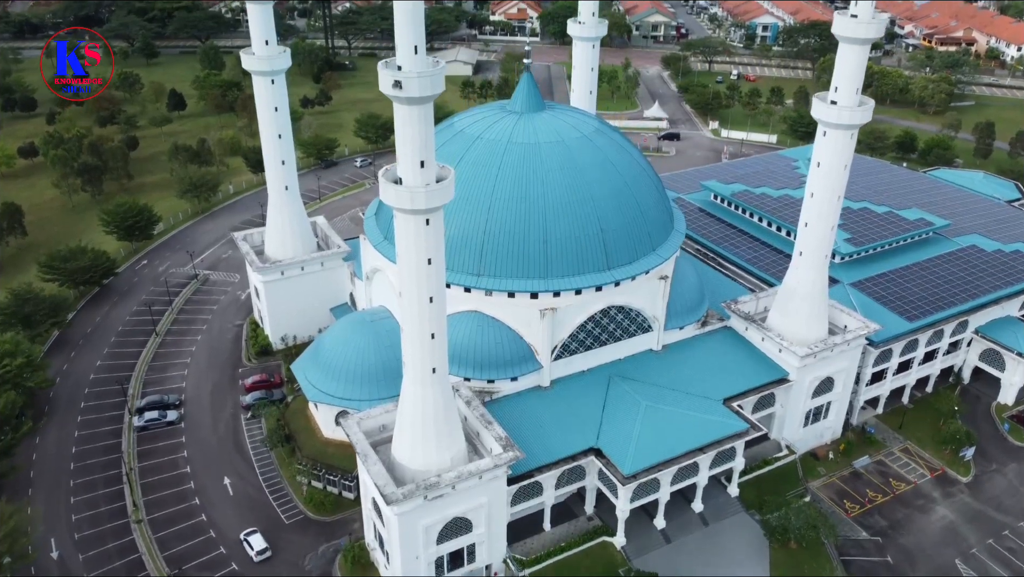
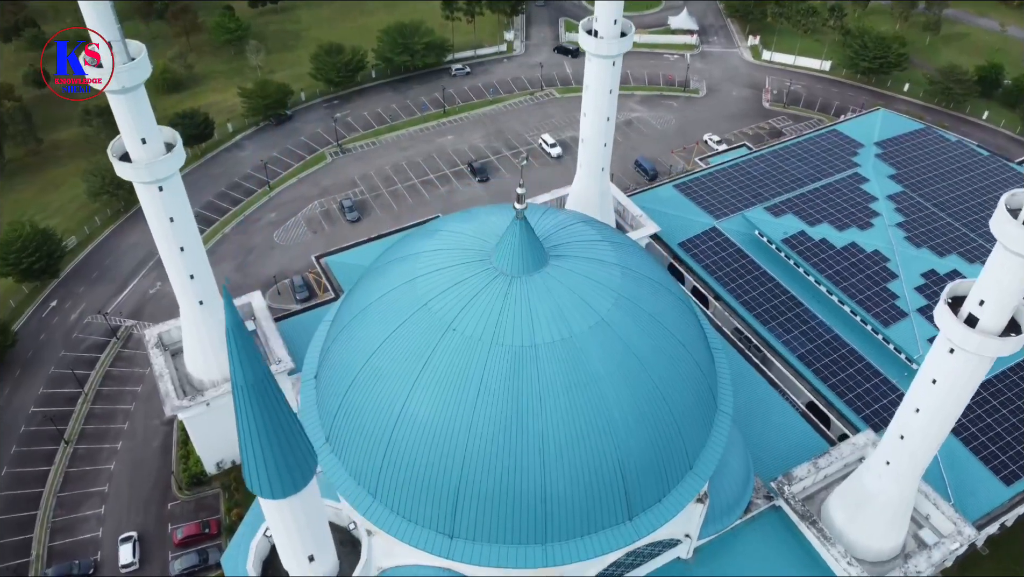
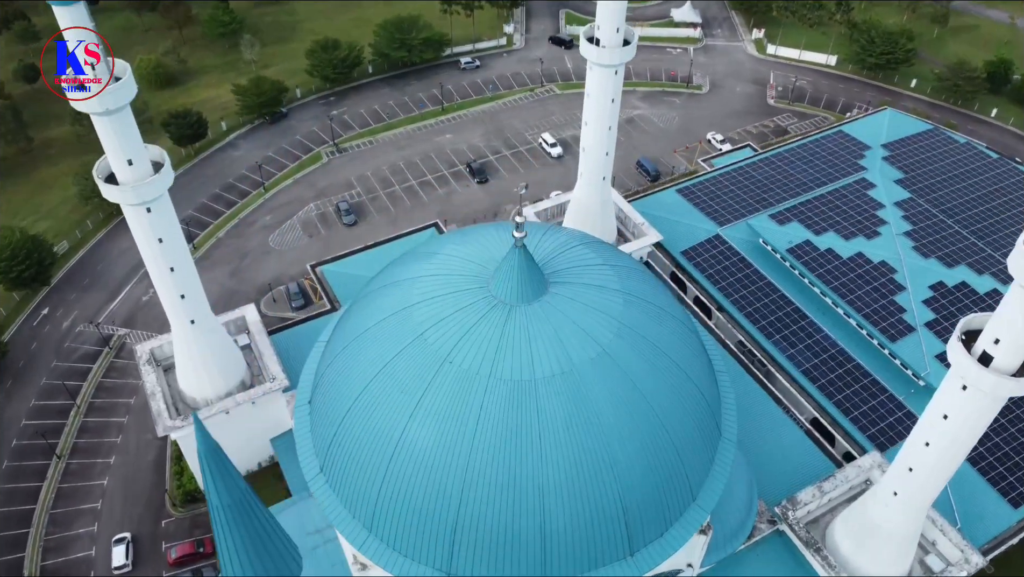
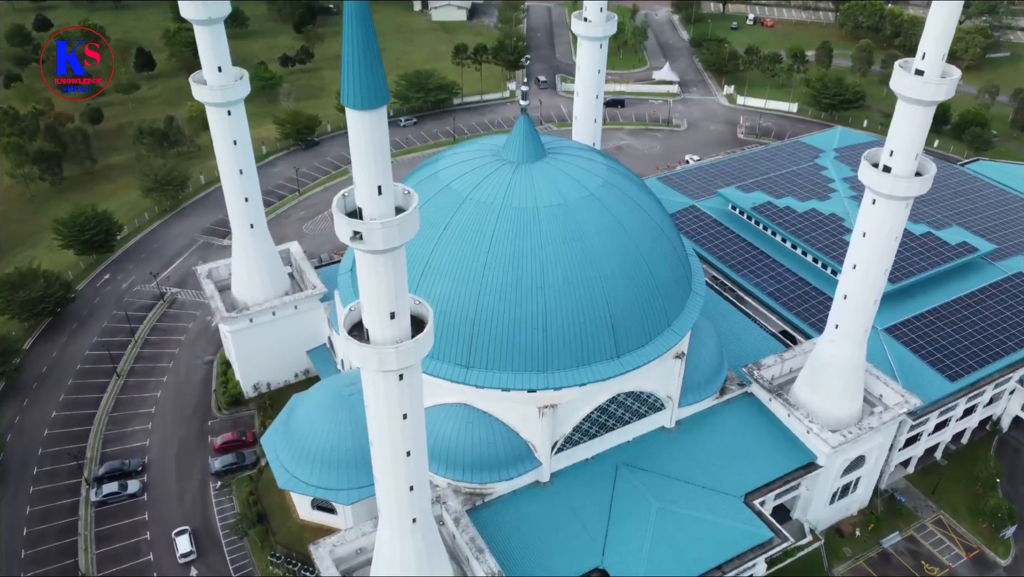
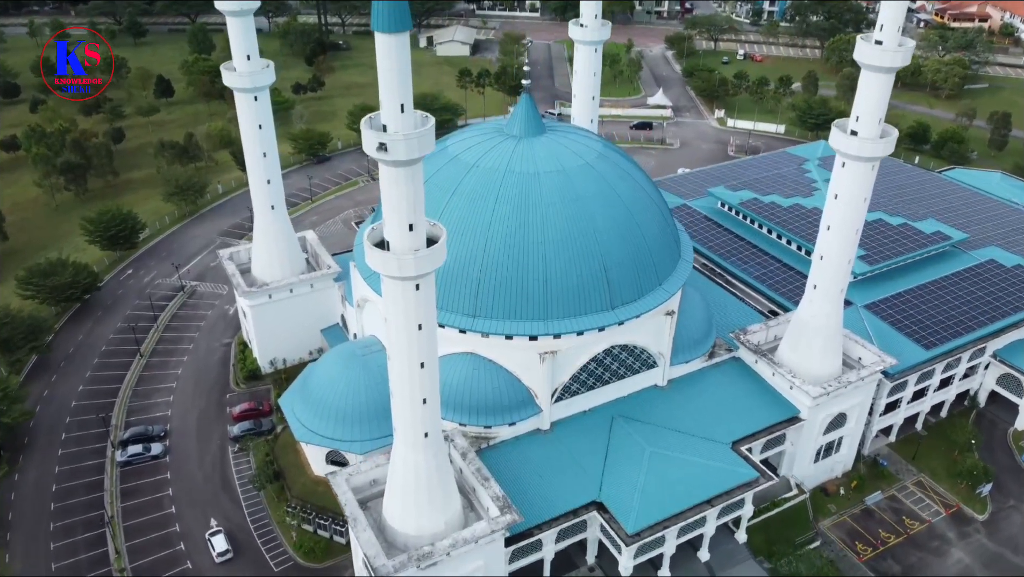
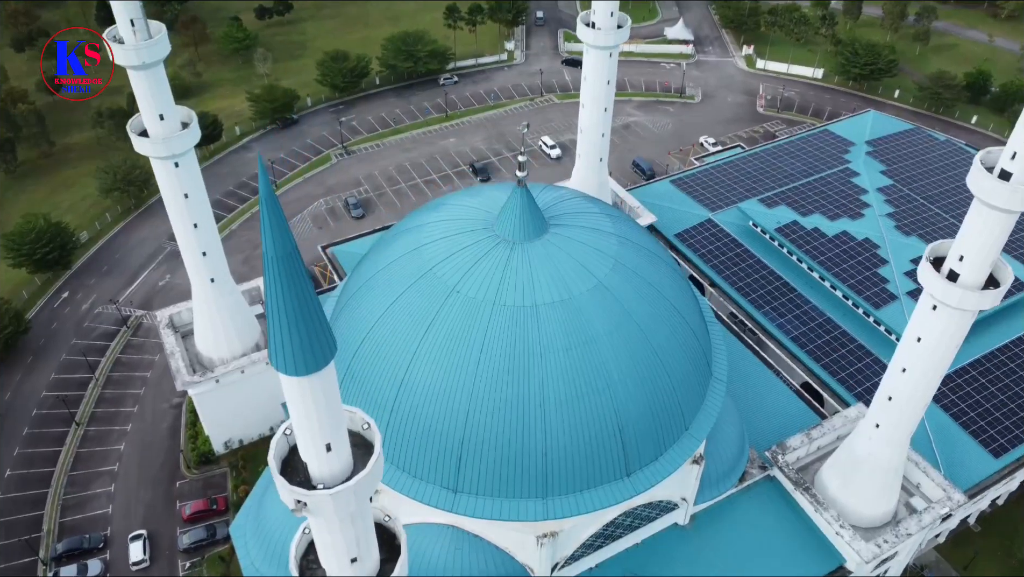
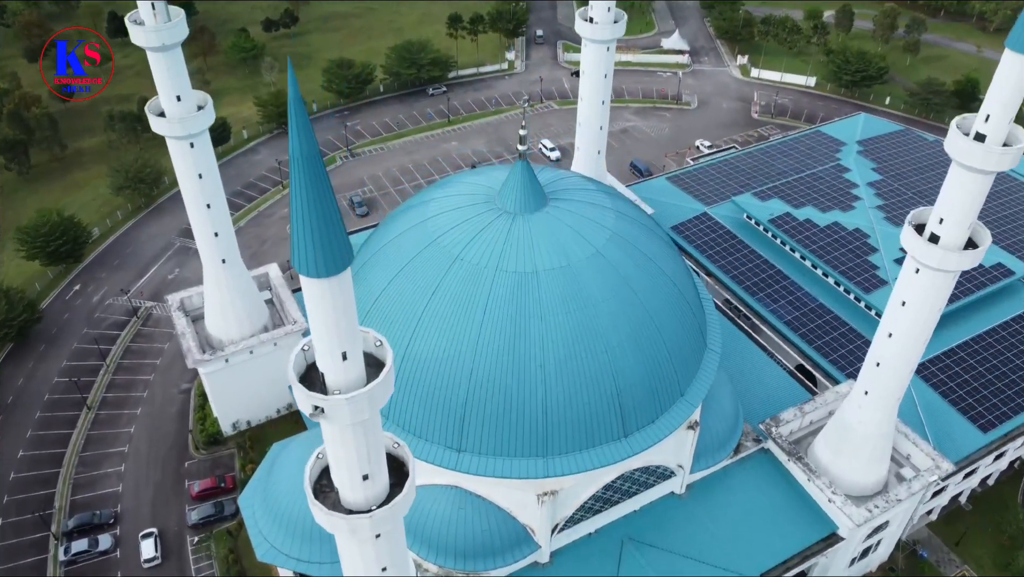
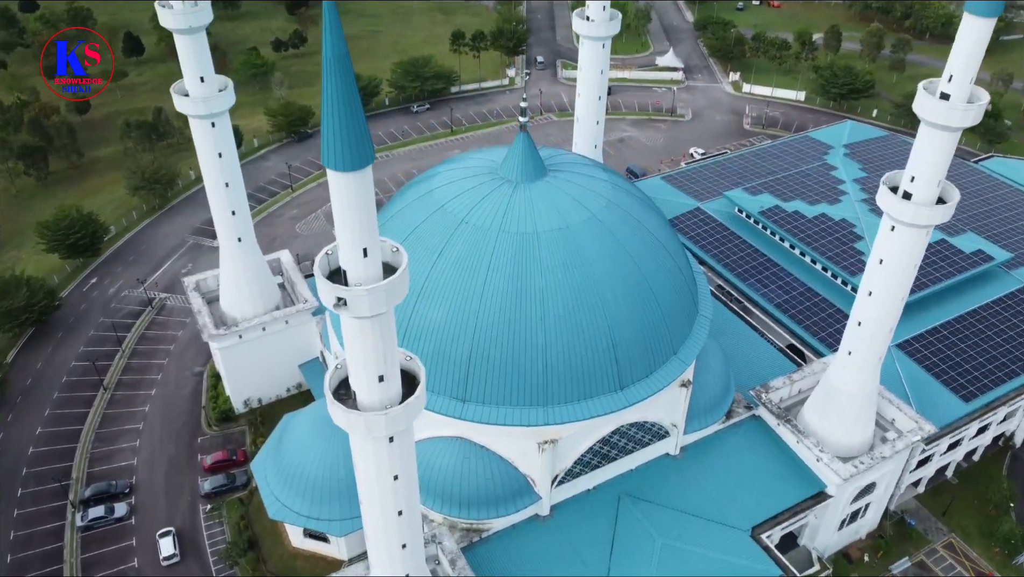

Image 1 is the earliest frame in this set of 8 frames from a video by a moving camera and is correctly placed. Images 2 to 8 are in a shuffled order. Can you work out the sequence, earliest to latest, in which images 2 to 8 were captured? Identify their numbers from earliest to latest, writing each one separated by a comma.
5, 4, 8, 7, 6, 2, 3
